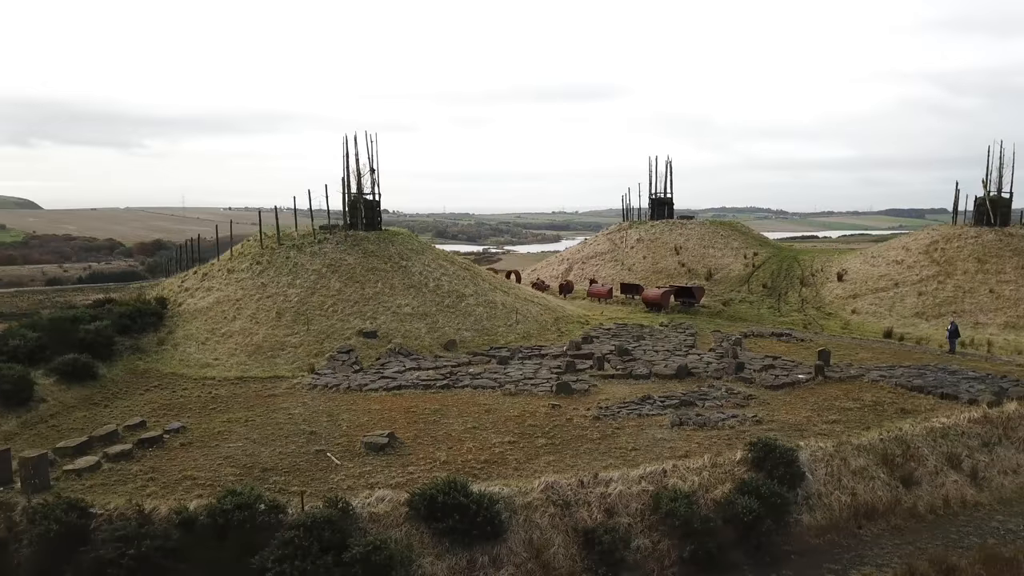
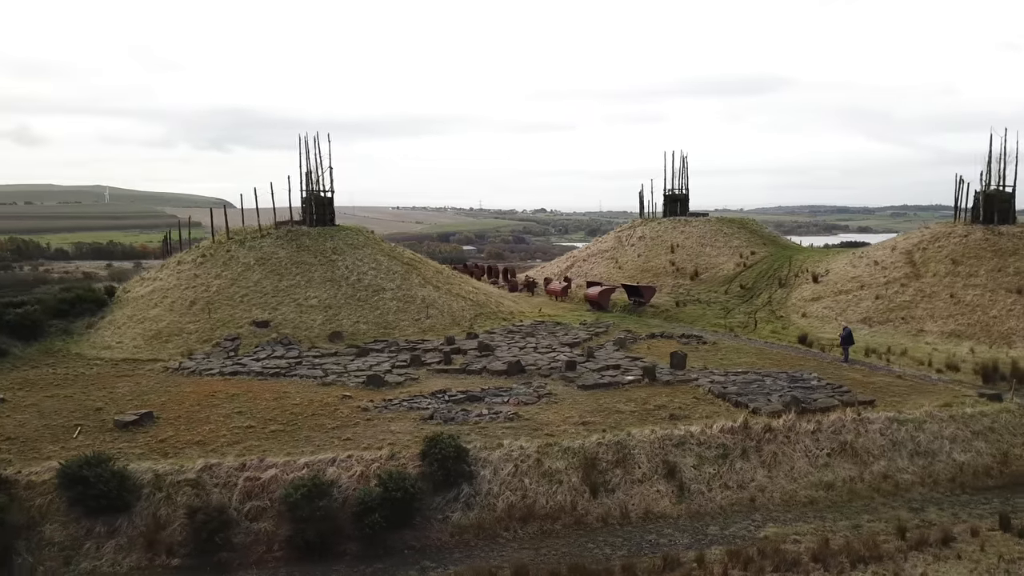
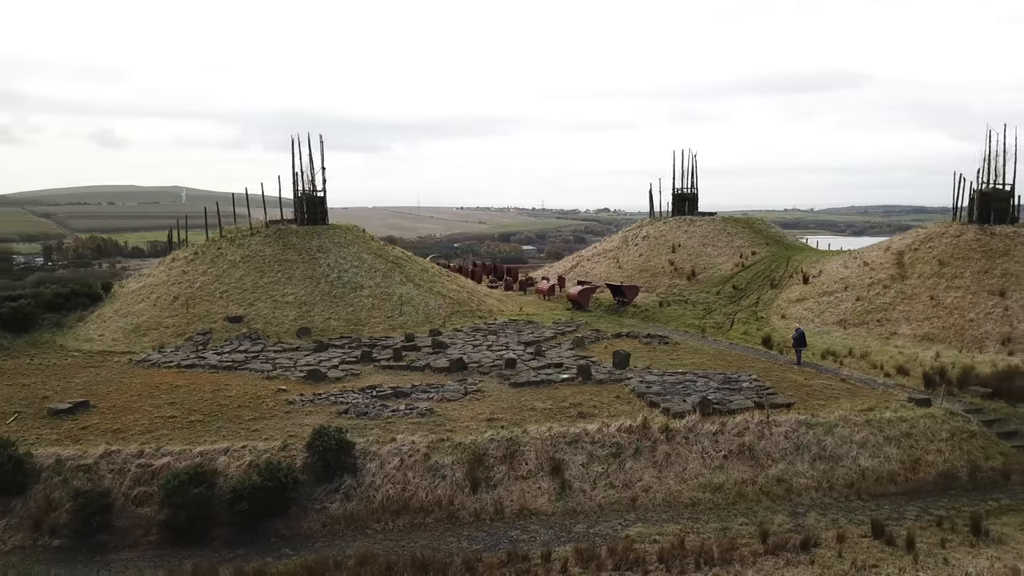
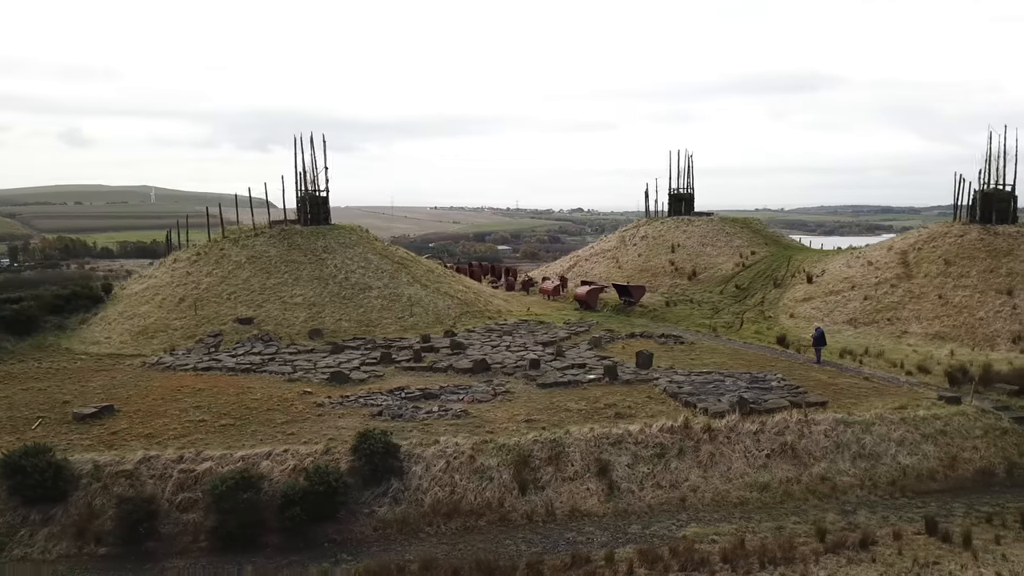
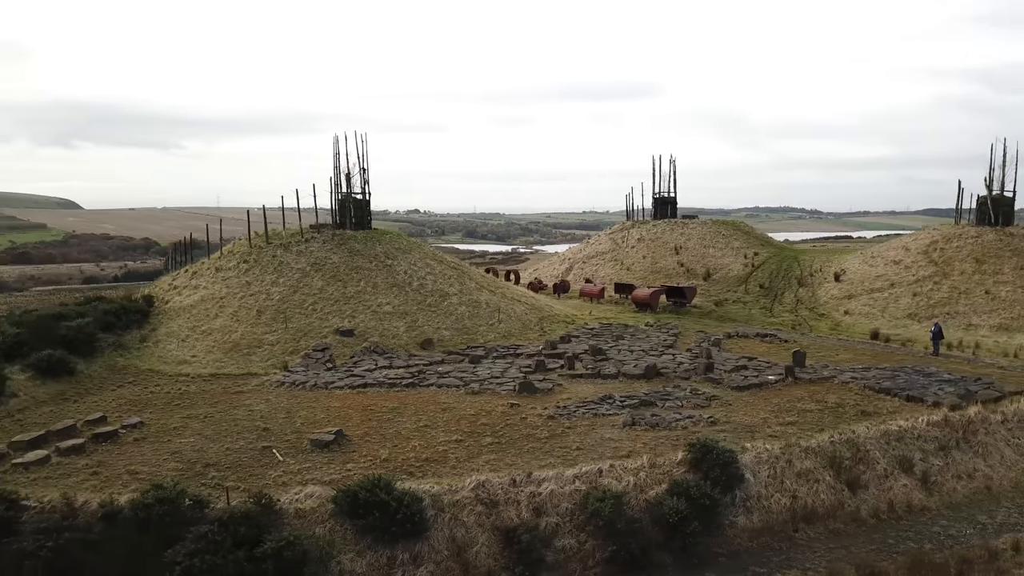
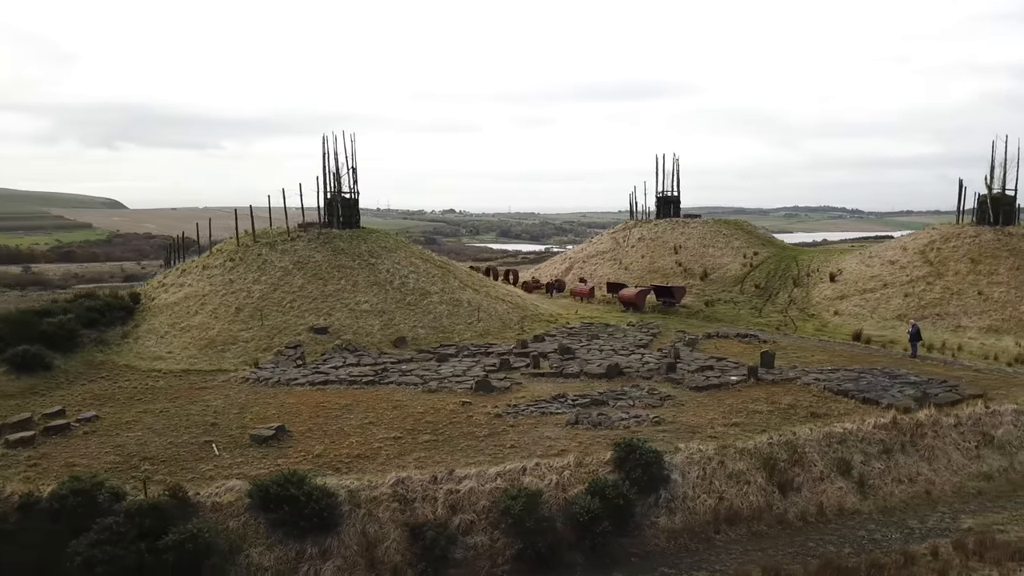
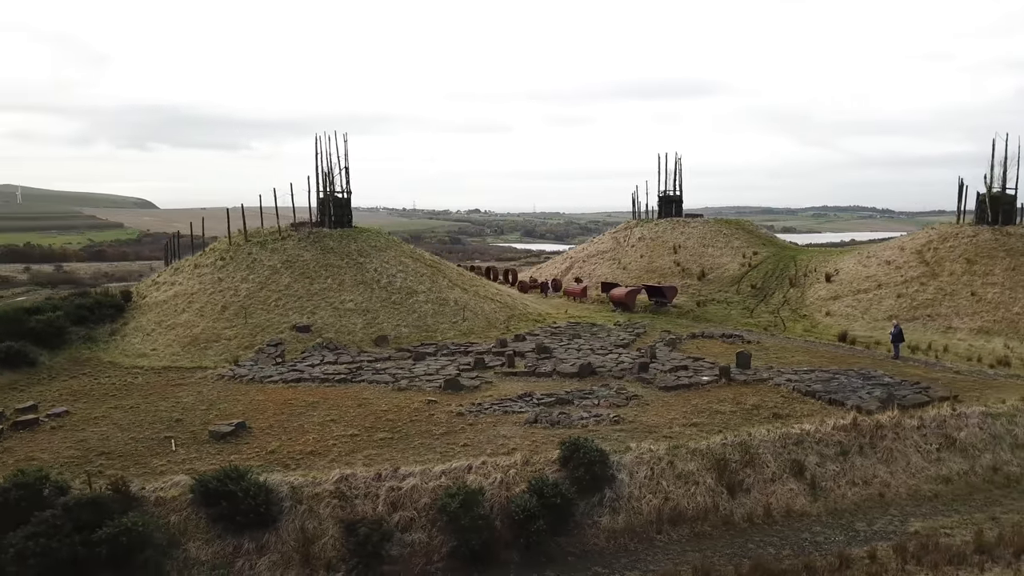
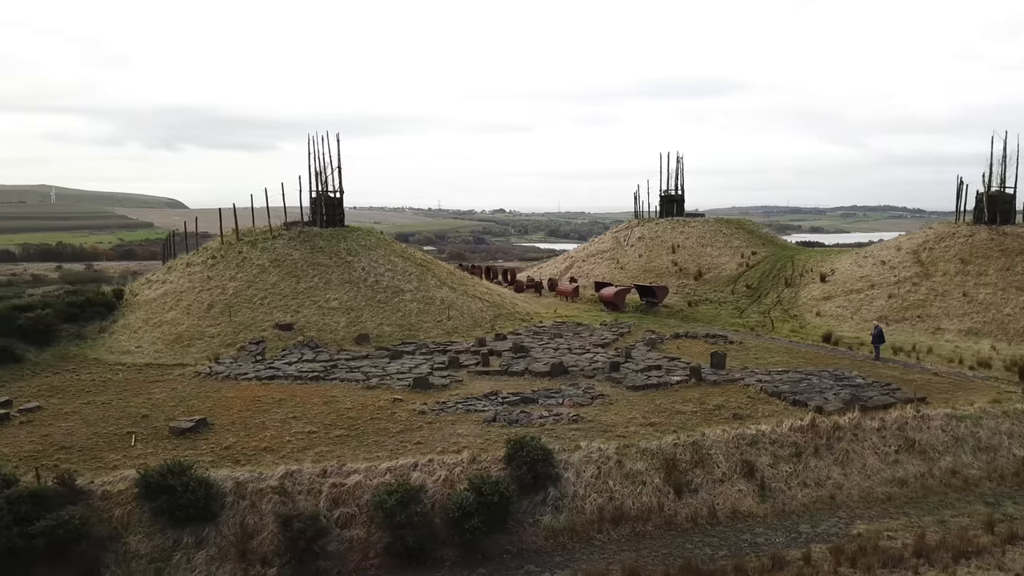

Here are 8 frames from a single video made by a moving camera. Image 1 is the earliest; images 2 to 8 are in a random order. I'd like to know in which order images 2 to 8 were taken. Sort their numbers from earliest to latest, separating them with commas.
5, 6, 7, 8, 2, 4, 3
